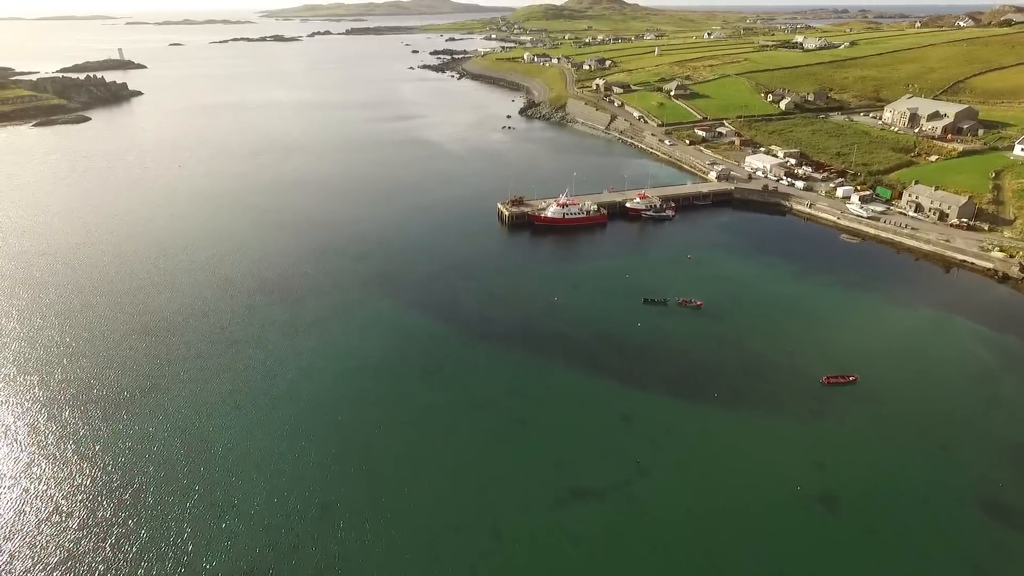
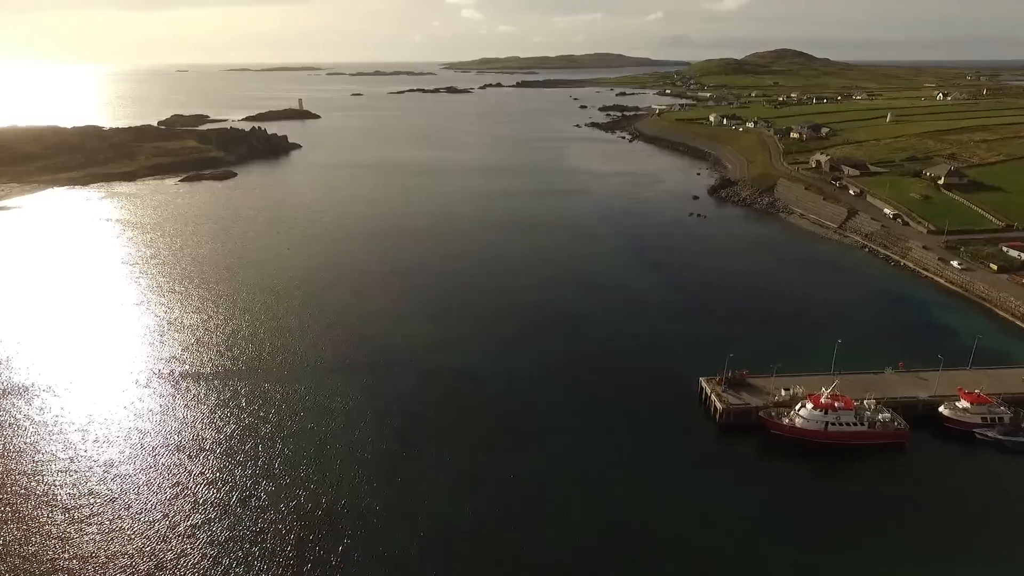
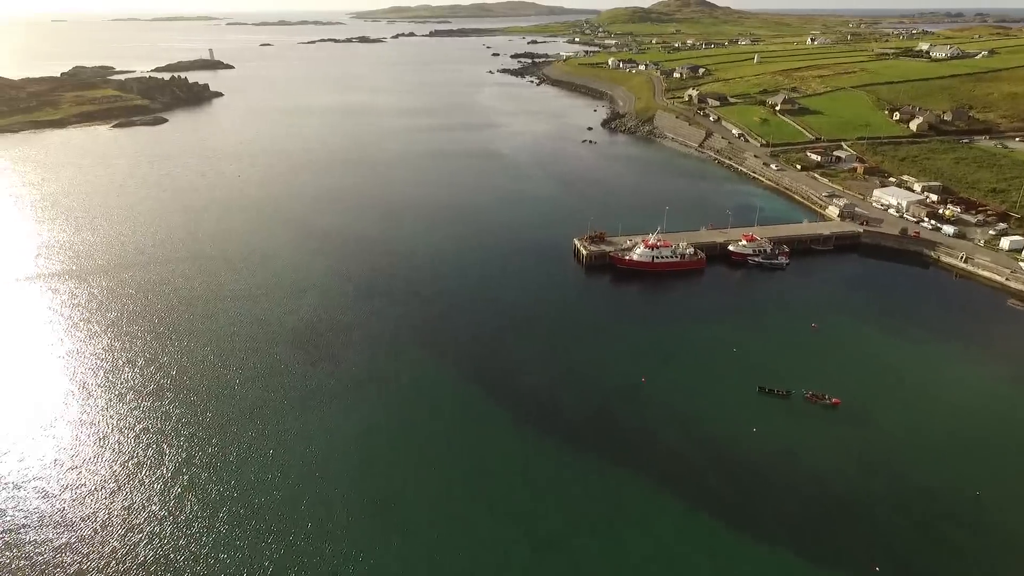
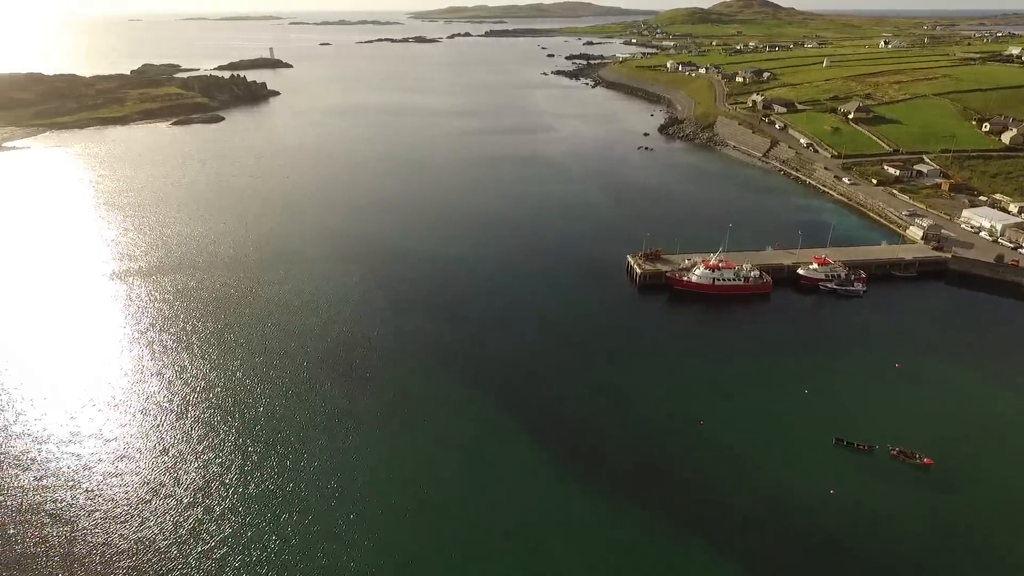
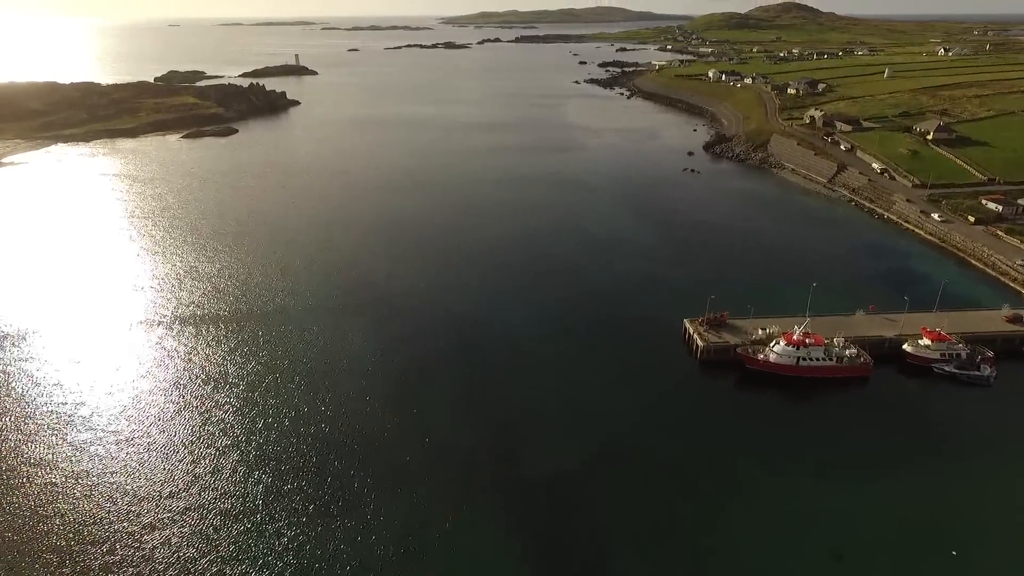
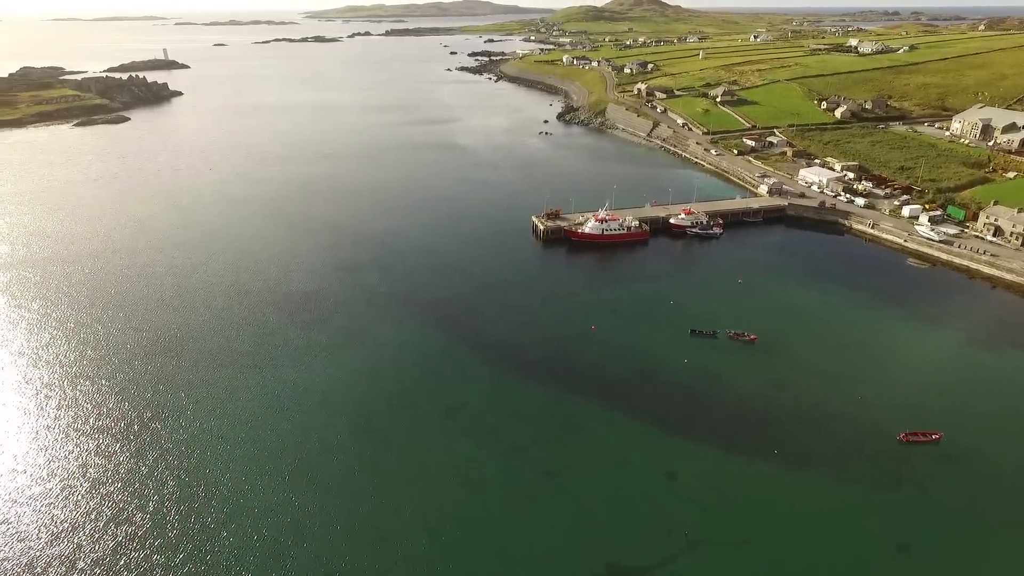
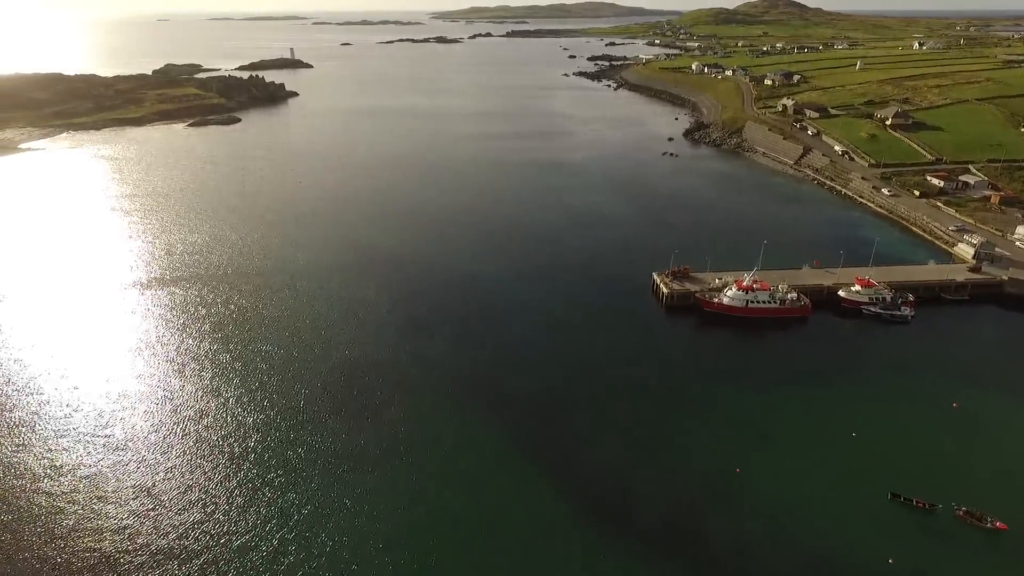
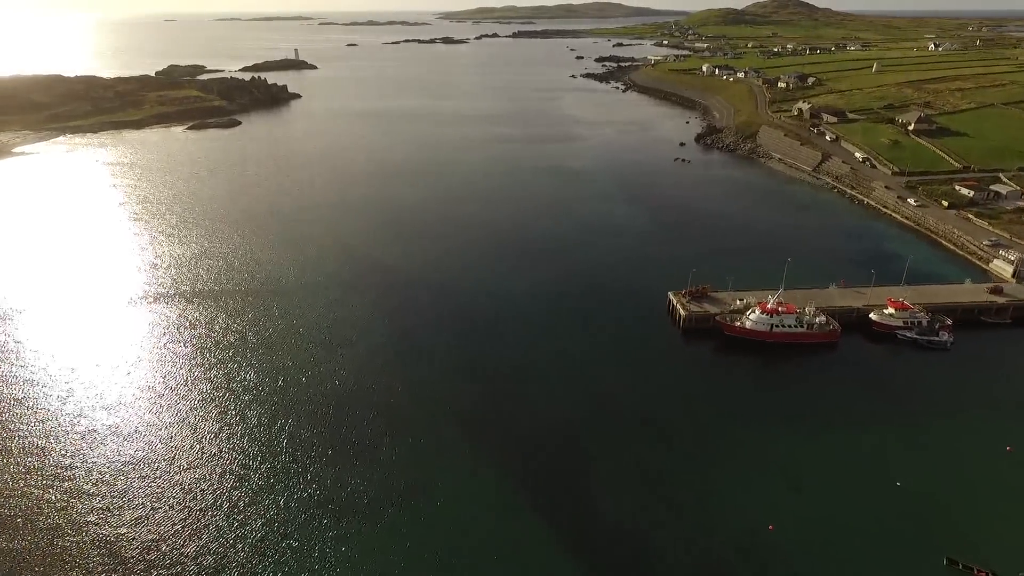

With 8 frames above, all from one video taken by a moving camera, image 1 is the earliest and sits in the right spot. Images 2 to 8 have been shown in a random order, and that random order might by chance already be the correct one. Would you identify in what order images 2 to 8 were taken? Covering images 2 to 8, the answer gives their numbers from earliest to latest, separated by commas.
6, 3, 4, 7, 8, 5, 2
